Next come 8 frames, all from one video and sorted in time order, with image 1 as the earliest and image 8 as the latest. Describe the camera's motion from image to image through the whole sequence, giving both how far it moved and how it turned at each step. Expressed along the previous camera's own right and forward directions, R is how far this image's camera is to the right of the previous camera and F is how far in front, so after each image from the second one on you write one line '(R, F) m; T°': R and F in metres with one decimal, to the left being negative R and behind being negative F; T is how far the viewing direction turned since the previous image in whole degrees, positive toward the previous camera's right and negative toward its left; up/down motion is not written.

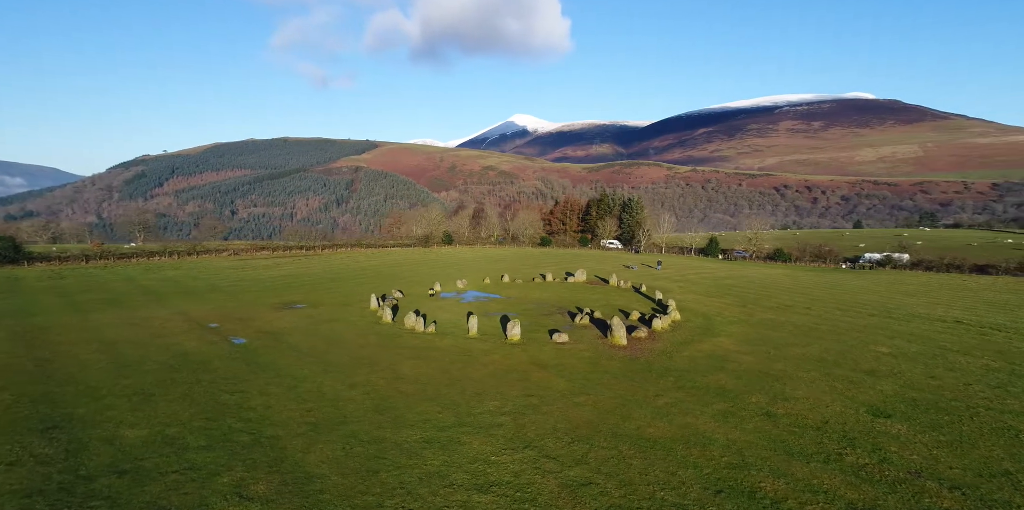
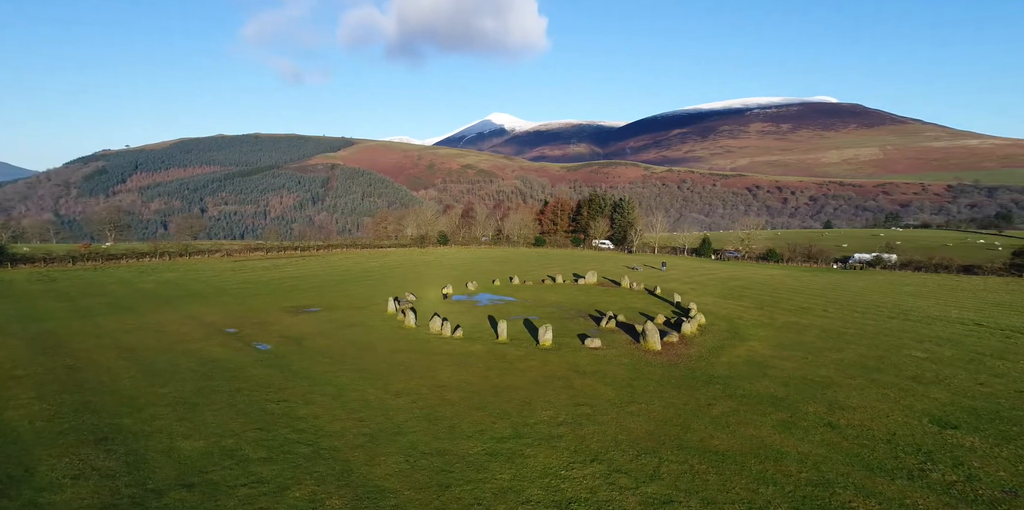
(-3.3, +0.7) m; +3°
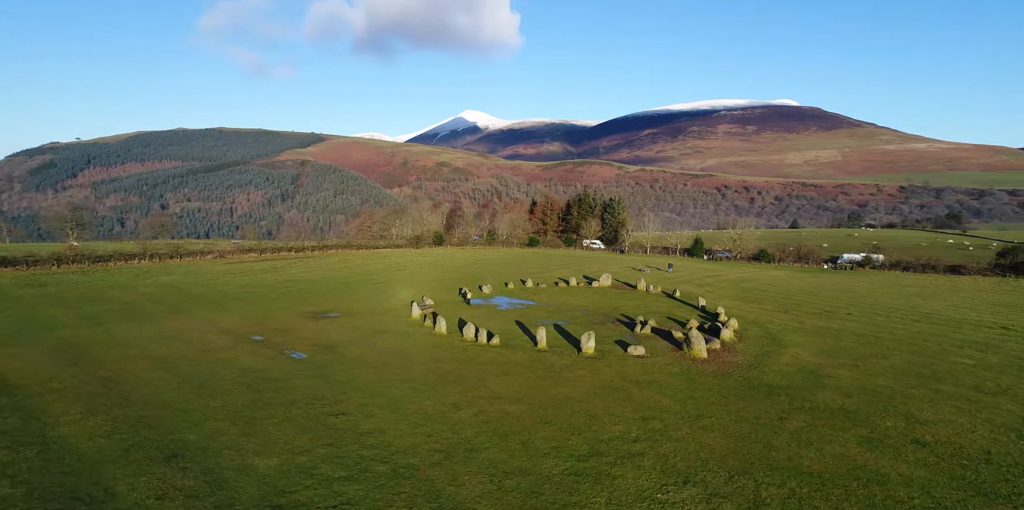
(-3.9, +1.4) m; +3°
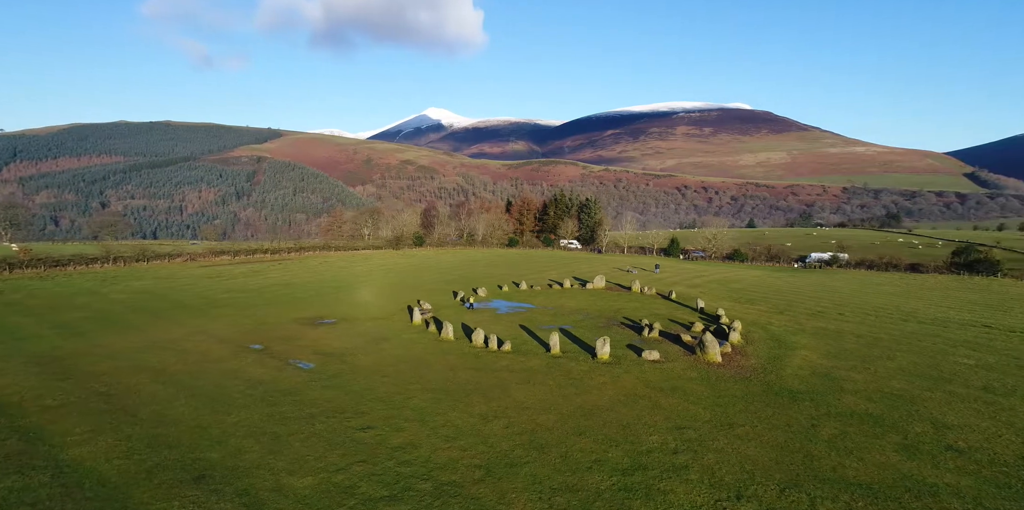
(-2.7, +1.0) m; +4°
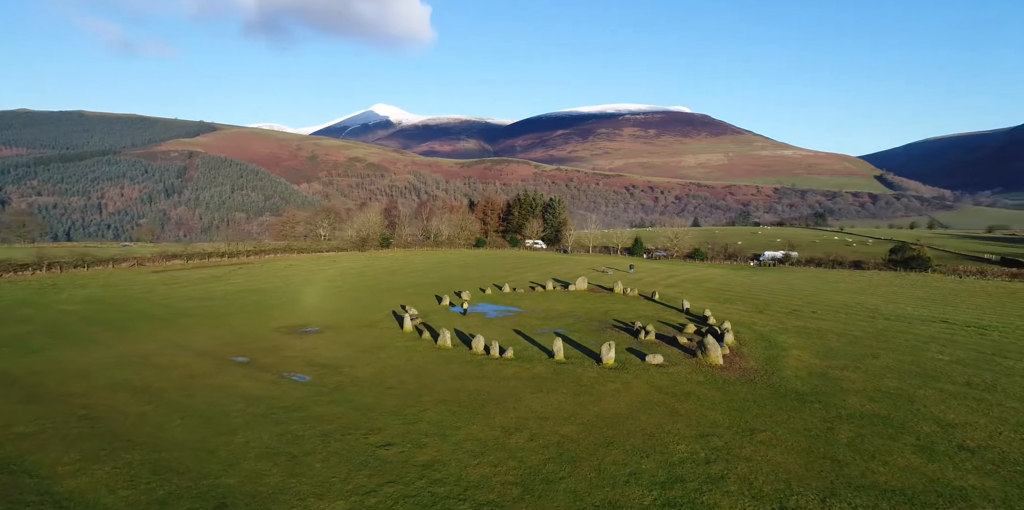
(-2.8, +1.0) m; +5°
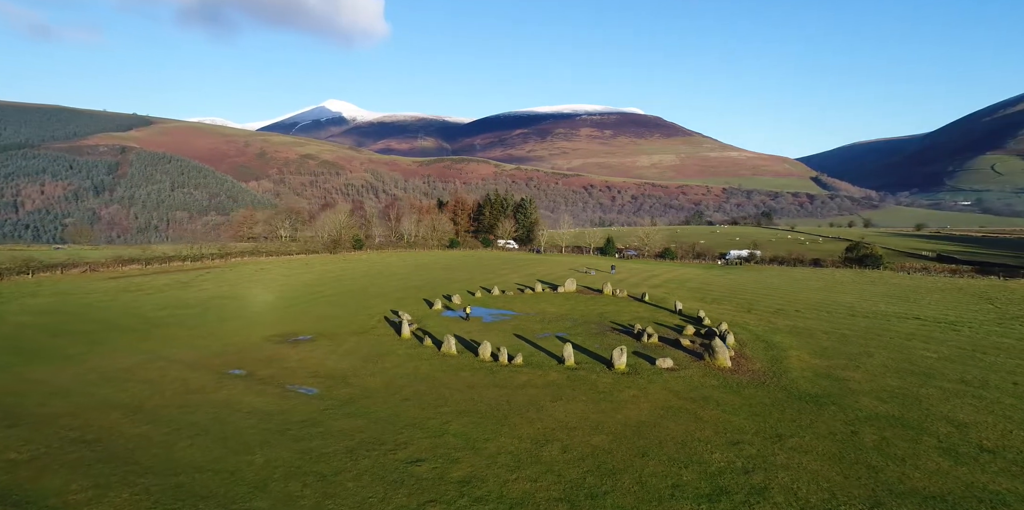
(-2.6, +1.1) m; +4°
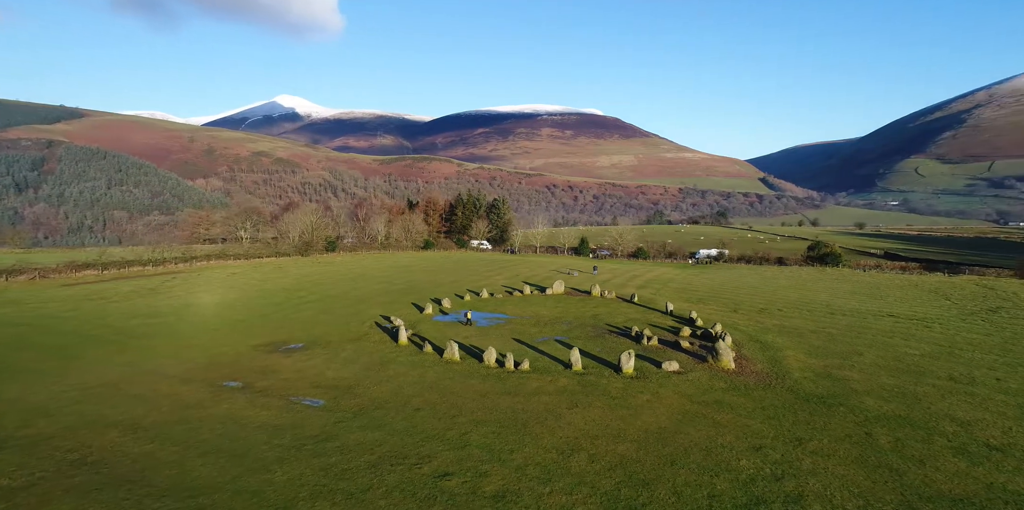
(-2.2, +0.8) m; +4°
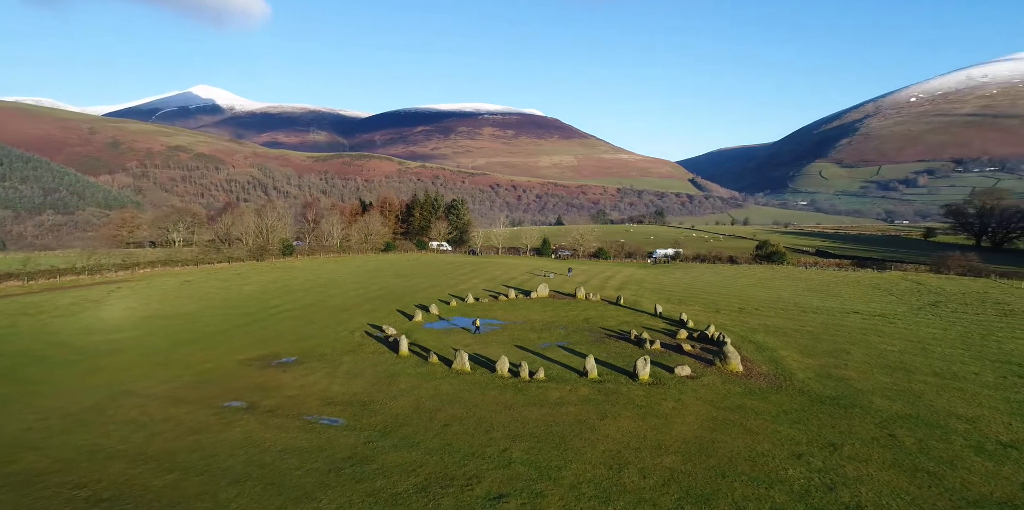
(-3.4, +1.4) m; +6°
